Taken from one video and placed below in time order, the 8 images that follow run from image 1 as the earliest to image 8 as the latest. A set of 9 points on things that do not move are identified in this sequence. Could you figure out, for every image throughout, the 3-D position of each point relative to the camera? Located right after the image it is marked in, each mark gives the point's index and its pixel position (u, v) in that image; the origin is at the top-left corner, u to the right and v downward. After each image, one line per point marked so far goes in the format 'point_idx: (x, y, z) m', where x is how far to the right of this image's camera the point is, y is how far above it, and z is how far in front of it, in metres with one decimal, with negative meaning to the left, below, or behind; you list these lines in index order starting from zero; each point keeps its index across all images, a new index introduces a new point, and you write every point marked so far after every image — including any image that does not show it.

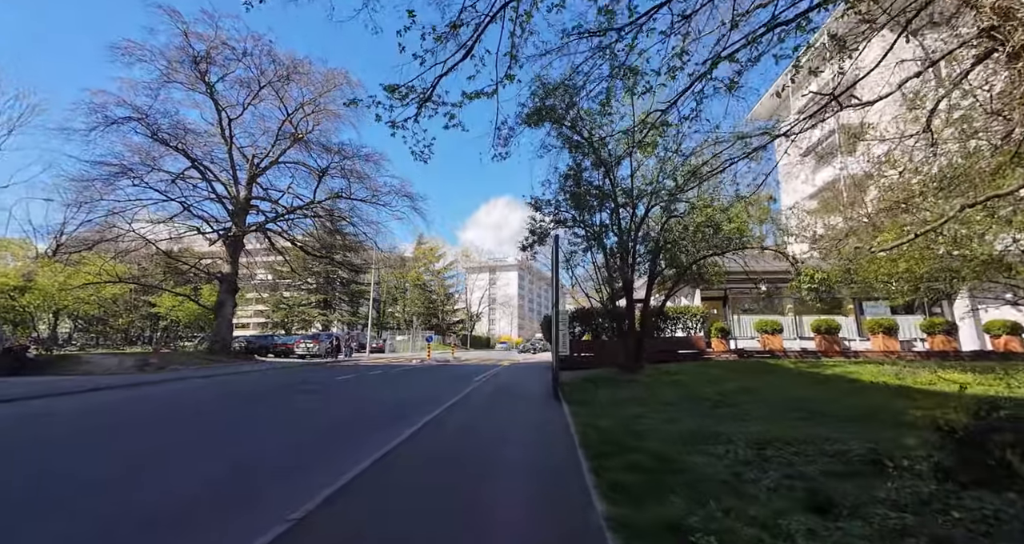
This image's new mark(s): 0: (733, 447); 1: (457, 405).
0: (+2.6, -2.1, +5.1) m
1: (-1.8, -4.7, +15.5) m
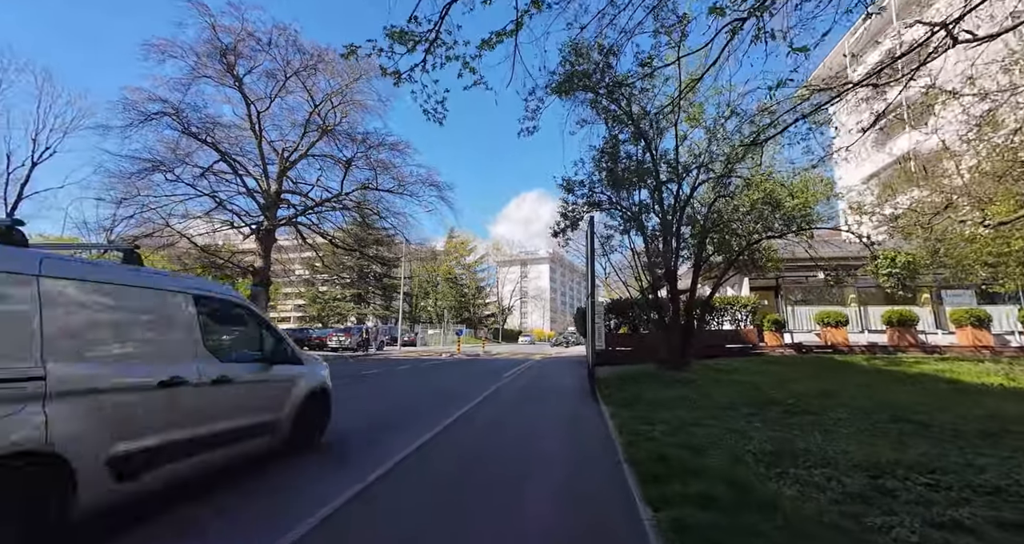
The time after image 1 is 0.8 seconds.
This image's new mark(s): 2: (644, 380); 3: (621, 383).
0: (+2.9, -1.8, +3.8) m
1: (-0.7, -4.3, +14.6) m
2: (+3.5, -2.9, +11.5) m
3: (+3.0, -3.0, +11.7) m
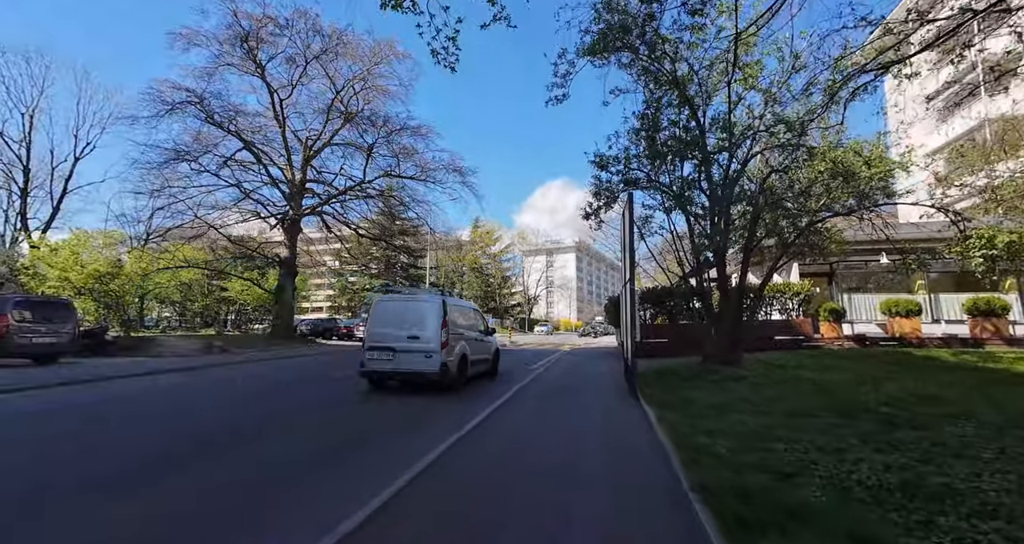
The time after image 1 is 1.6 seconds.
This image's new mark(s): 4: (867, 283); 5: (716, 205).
0: (+3.1, -1.6, +2.7) m
1: (+0.3, -3.9, +13.7) m
2: (+4.3, -2.5, +10.3) m
3: (+3.8, -2.7, +10.6) m
4: (+16.3, -0.5, +19.5) m
5: (+5.2, +1.7, +10.8) m
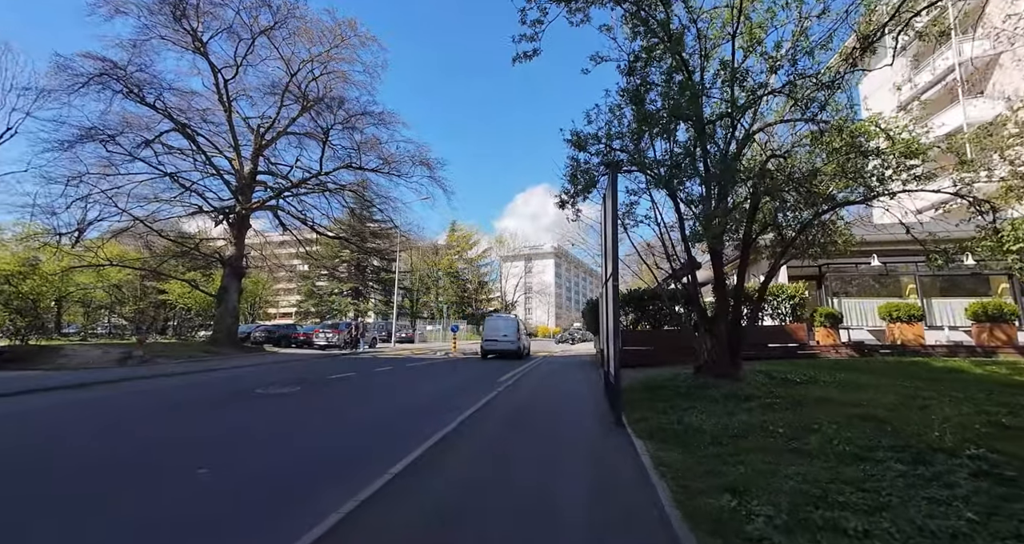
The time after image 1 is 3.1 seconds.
0: (+2.7, -1.4, +0.9) m
1: (-0.8, -3.8, +11.7) m
2: (+3.4, -2.5, +8.6) m
3: (+2.9, -2.6, +8.8) m
4: (+14.9, -0.6, +18.4) m
5: (+4.3, +1.8, +9.2) m
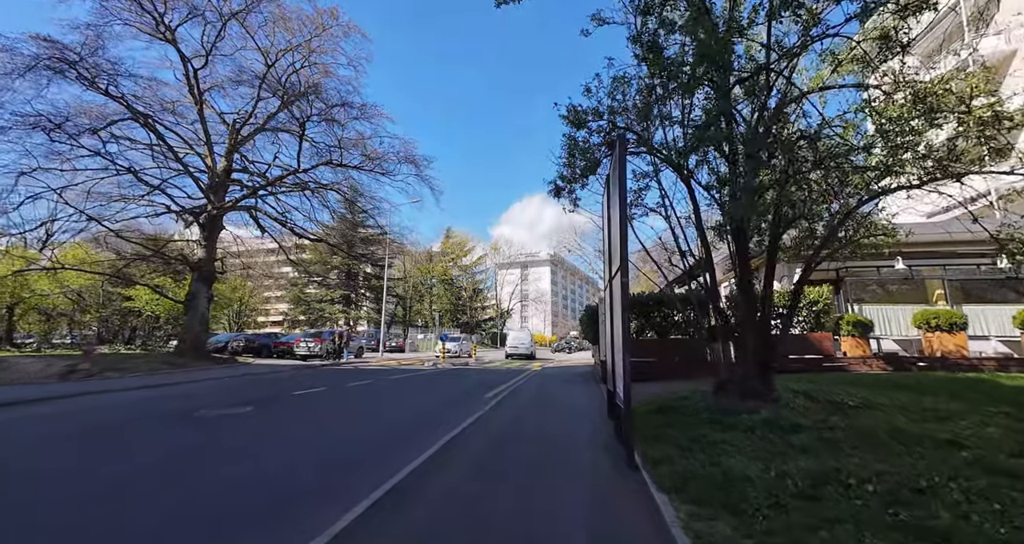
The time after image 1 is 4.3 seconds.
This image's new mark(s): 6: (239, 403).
0: (+2.5, -1.2, -0.7) m
1: (-1.1, -3.8, +10.0) m
2: (+3.1, -2.4, +7.0) m
3: (+2.6, -2.5, +7.2) m
4: (+14.6, -0.8, +16.9) m
5: (+4.0, +1.8, +7.6) m
6: (-9.2, -4.4, +14.3) m
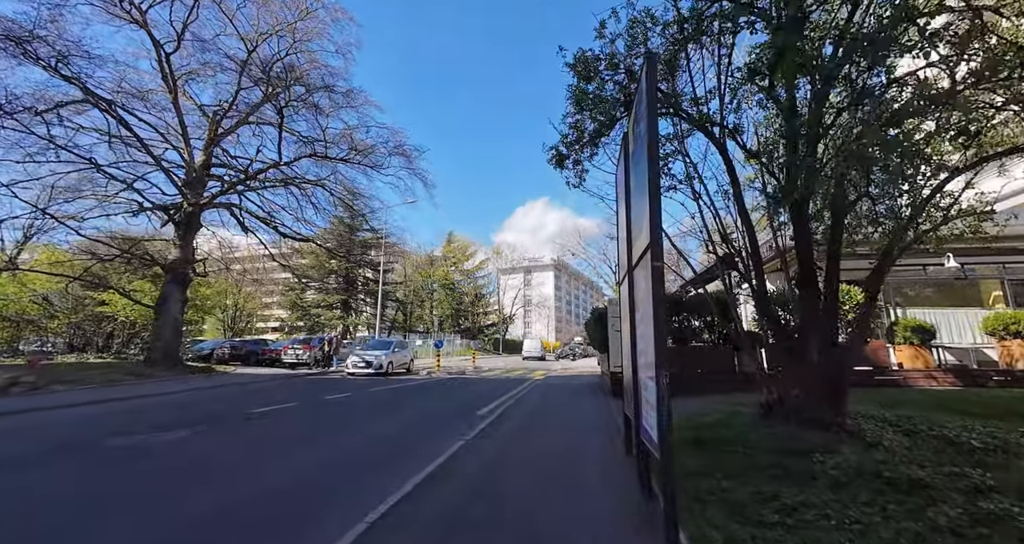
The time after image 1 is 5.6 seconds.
0: (+2.2, -1.0, -2.6) m
1: (-1.2, -3.7, +8.1) m
2: (+3.0, -2.3, +5.1) m
3: (+2.4, -2.4, +5.3) m
4: (+14.5, -0.8, +14.9) m
5: (+3.9, +2.0, +5.8) m
6: (-9.3, -4.3, +12.5) m
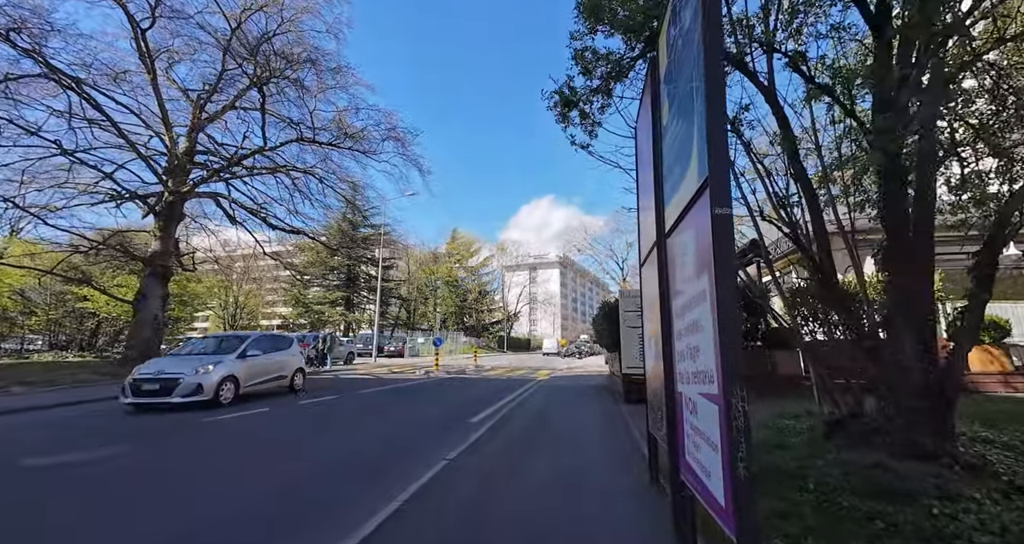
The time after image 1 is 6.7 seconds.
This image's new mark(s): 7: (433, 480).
0: (+2.0, -0.8, -4.1) m
1: (-1.3, -3.5, +6.7) m
2: (+2.8, -2.0, +3.6) m
3: (+2.3, -2.1, +3.8) m
4: (+14.5, -0.4, +13.2) m
5: (+3.7, +2.2, +4.2) m
6: (-9.3, -4.1, +11.2) m
7: (-1.4, -3.6, +7.0) m
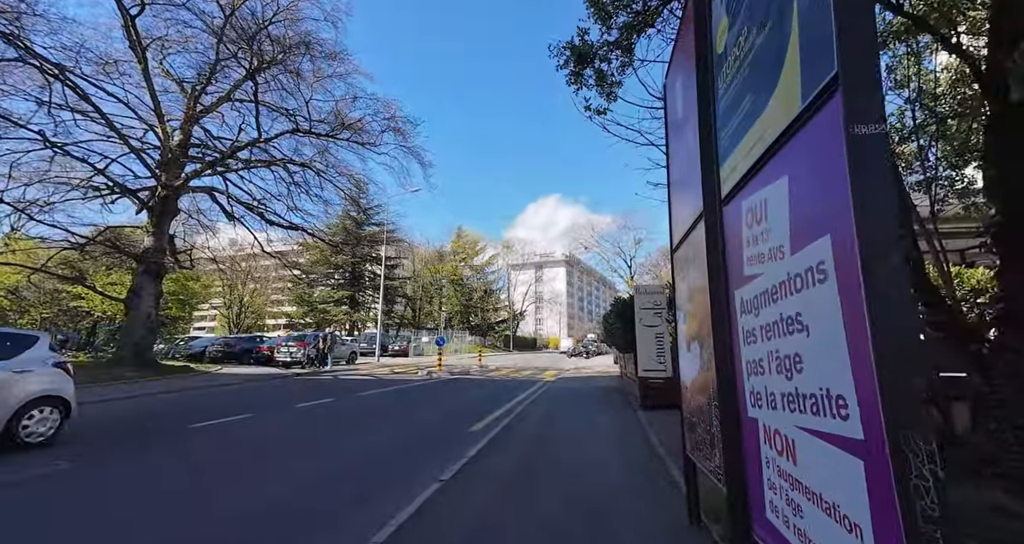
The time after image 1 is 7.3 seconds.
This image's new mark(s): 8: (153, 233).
0: (+1.9, -0.6, -5.0) m
1: (-1.2, -3.3, +5.8) m
2: (+2.9, -1.9, +2.6) m
3: (+2.4, -2.0, +2.9) m
4: (+14.7, -0.2, +12.1) m
5: (+3.8, +2.4, +3.2) m
6: (-9.1, -3.9, +10.4) m
7: (-1.3, -3.5, +6.1) m
8: (-16.1, +1.8, +19.2) m
